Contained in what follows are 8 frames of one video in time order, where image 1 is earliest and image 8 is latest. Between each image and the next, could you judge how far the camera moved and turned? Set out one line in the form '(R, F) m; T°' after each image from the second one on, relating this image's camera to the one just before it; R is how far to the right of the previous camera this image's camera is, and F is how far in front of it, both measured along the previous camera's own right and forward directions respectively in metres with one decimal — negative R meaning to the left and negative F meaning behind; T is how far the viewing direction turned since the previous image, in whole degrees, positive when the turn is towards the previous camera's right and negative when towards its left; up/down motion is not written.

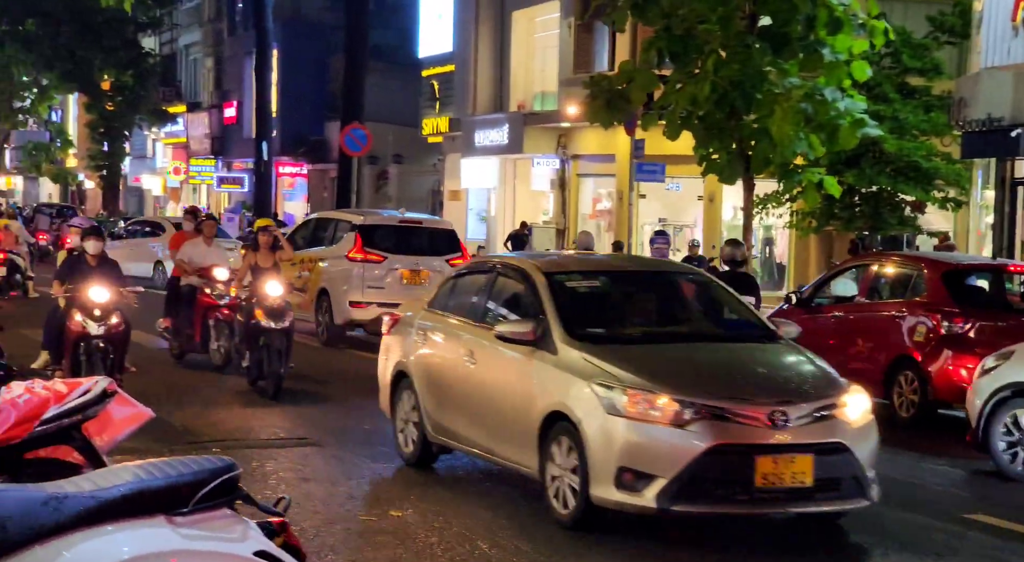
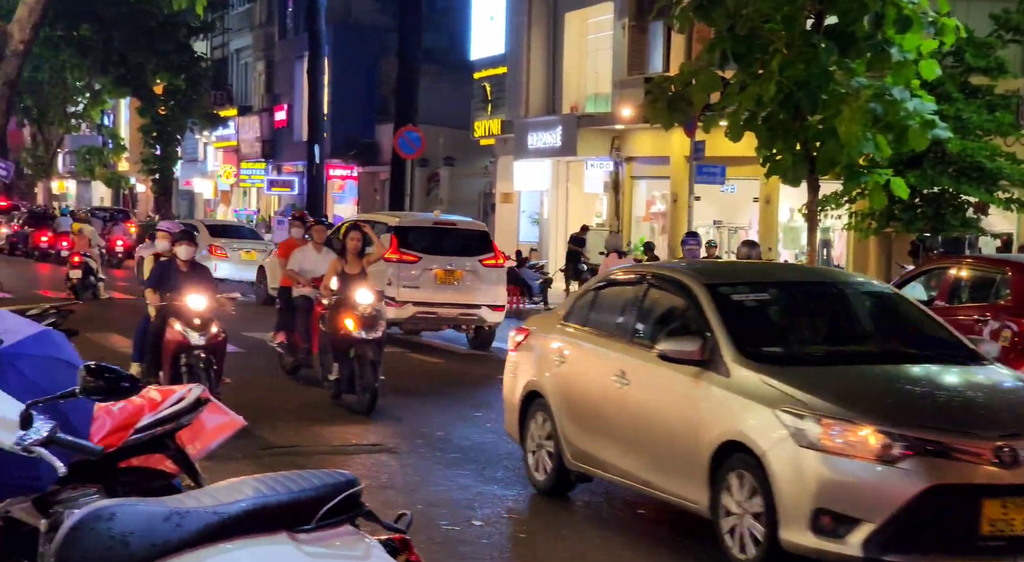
(-0.2, +0.2) m; -2°
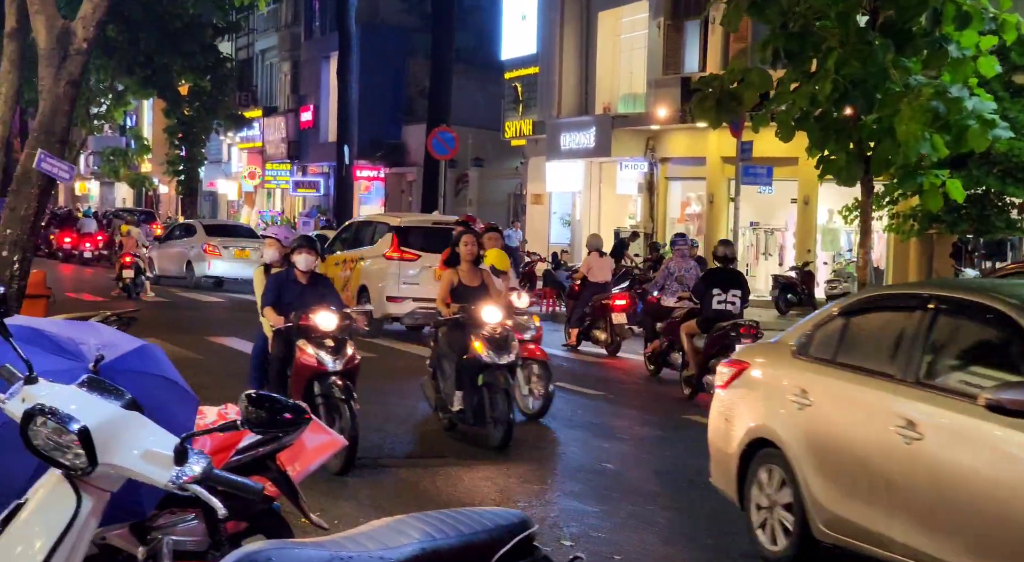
(-0.4, +0.3) m; -1°
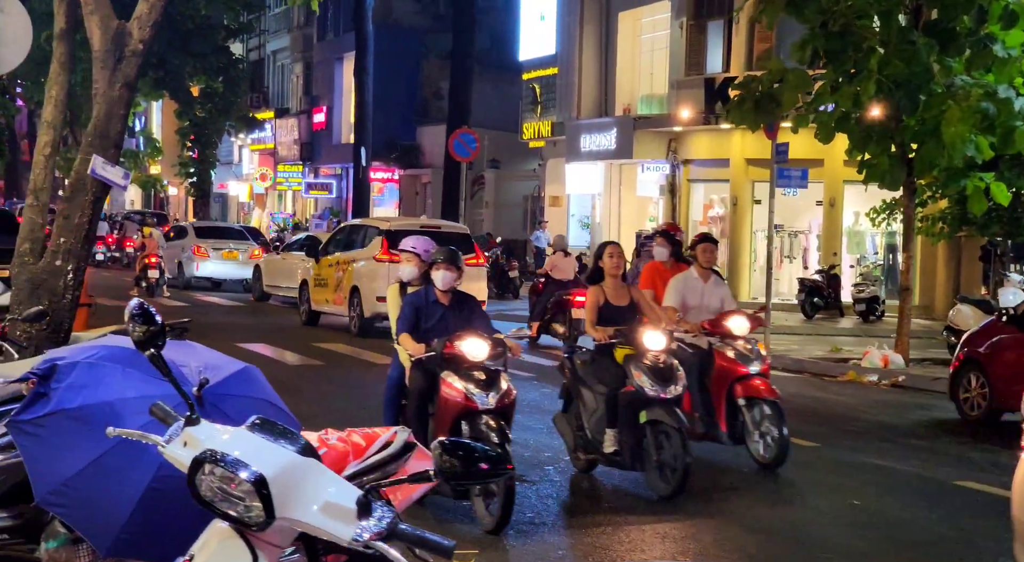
(-0.4, +0.3) m; 0°
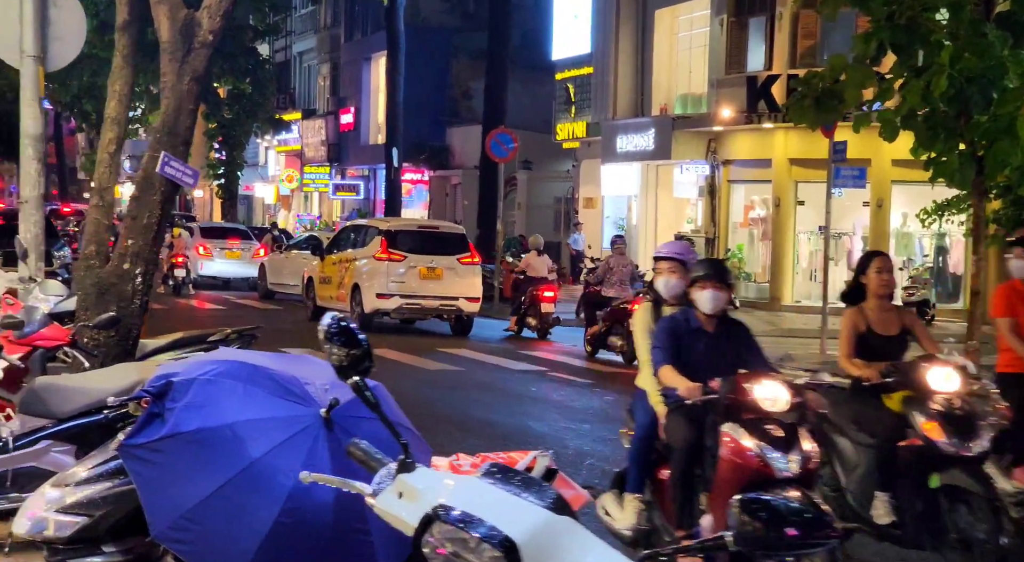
(-0.4, +0.5) m; -1°
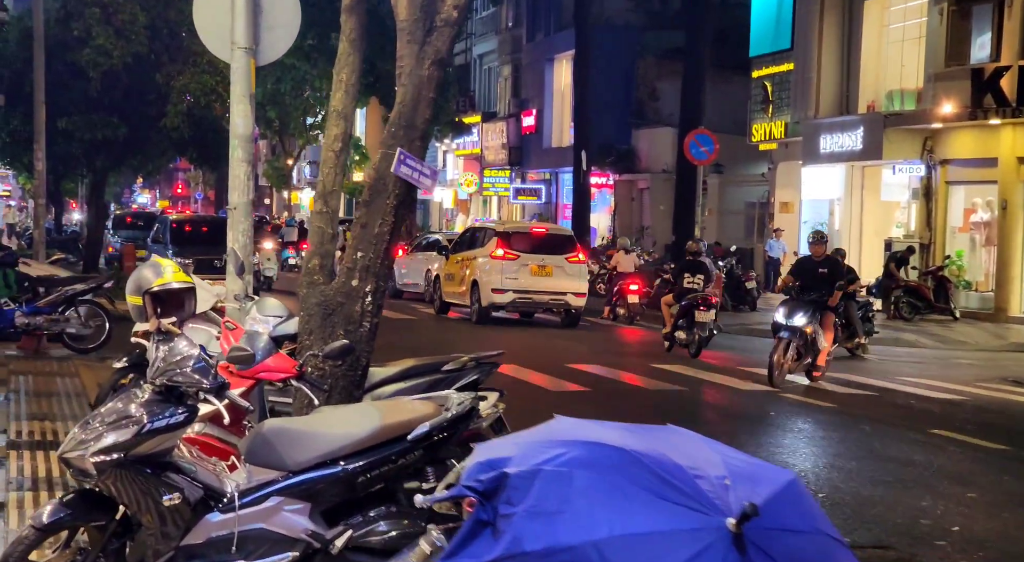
(-0.7, +1.2) m; -7°
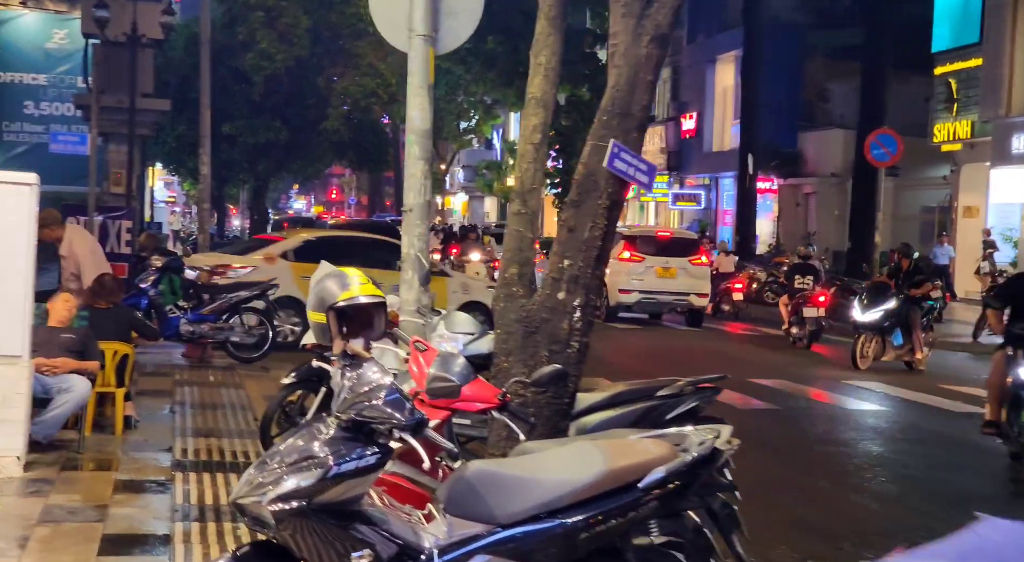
(-0.4, +0.9) m; -7°
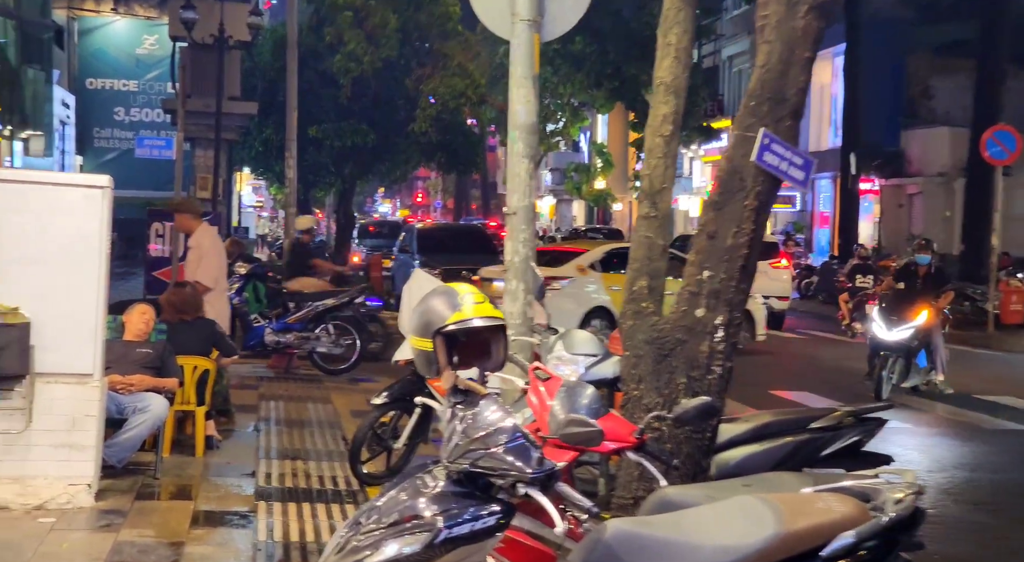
(-0.2, +0.8) m; -4°
